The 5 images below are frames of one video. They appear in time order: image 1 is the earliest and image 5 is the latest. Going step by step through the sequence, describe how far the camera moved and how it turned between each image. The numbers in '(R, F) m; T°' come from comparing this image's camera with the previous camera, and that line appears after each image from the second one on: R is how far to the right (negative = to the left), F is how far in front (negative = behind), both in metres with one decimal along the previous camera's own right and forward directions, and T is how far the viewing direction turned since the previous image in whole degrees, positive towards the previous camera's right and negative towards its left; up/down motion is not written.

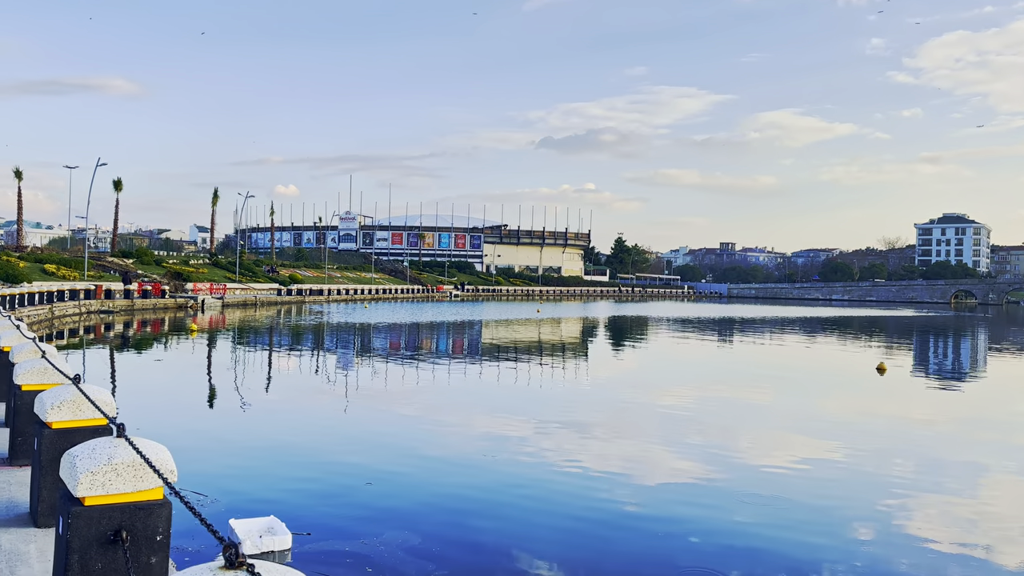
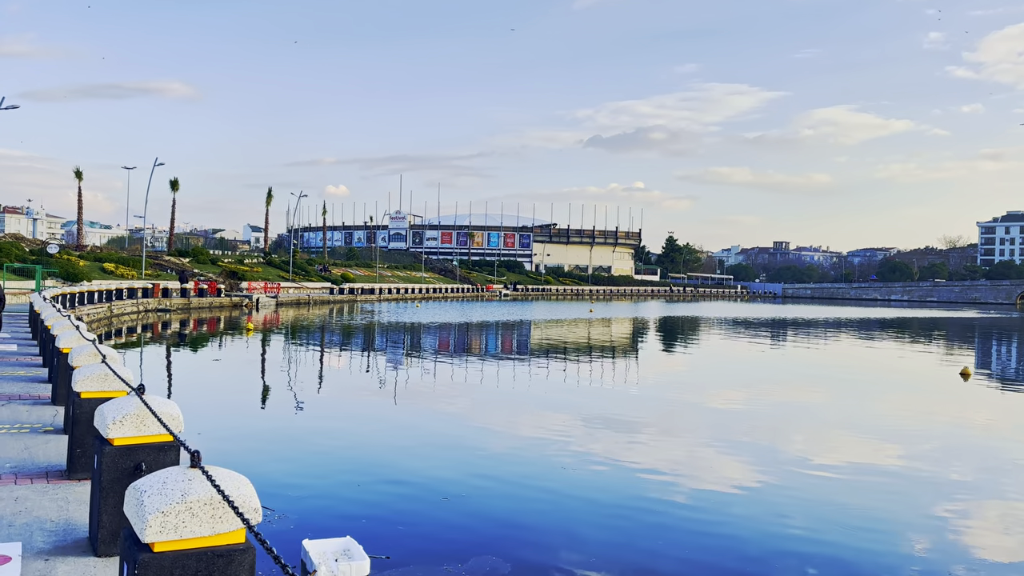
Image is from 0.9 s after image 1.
(-0.1, +0.2) m; -3°
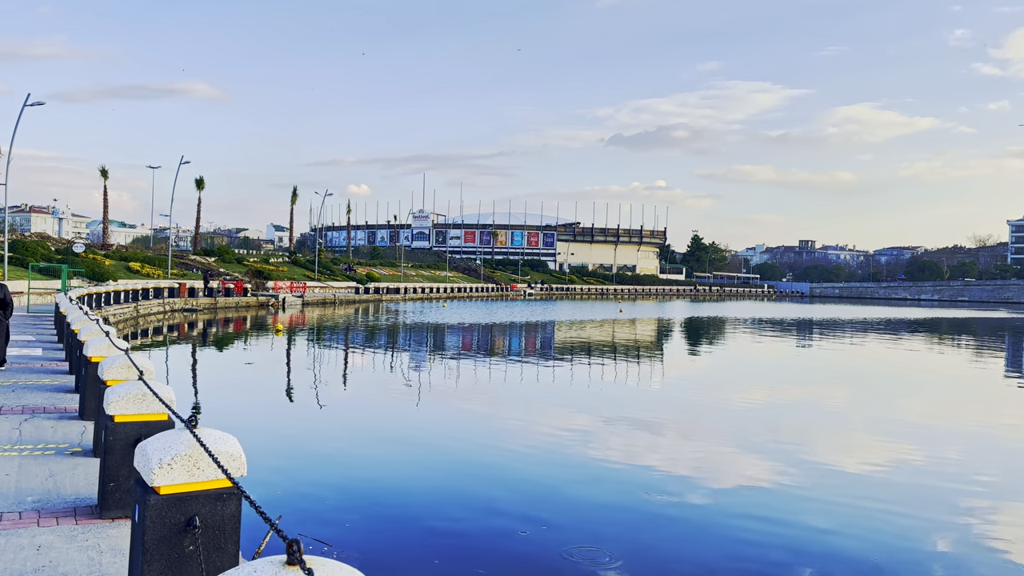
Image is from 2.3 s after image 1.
(-0.2, +0.3) m; -1°
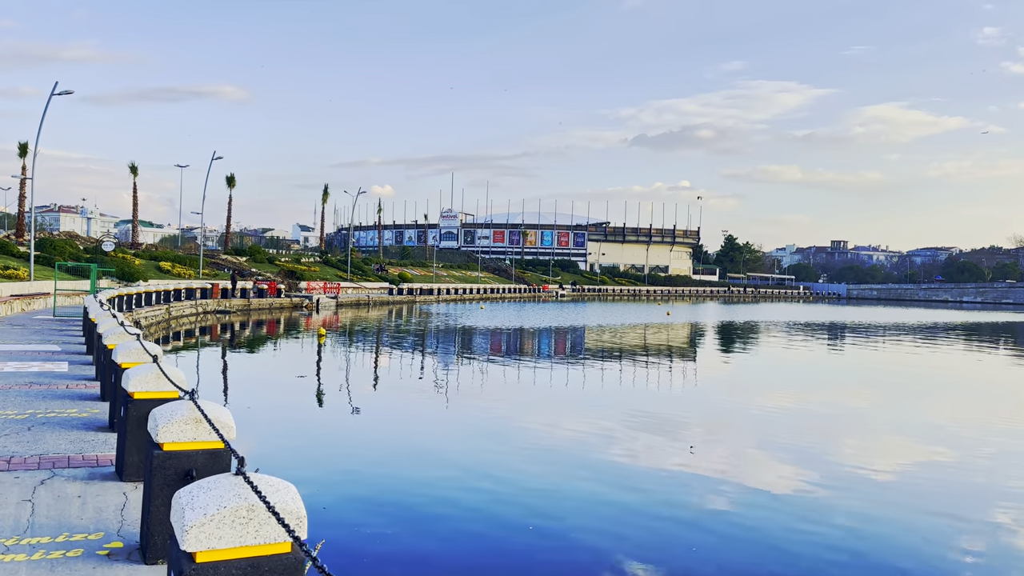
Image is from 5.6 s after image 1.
(-0.4, +0.8) m; -1°
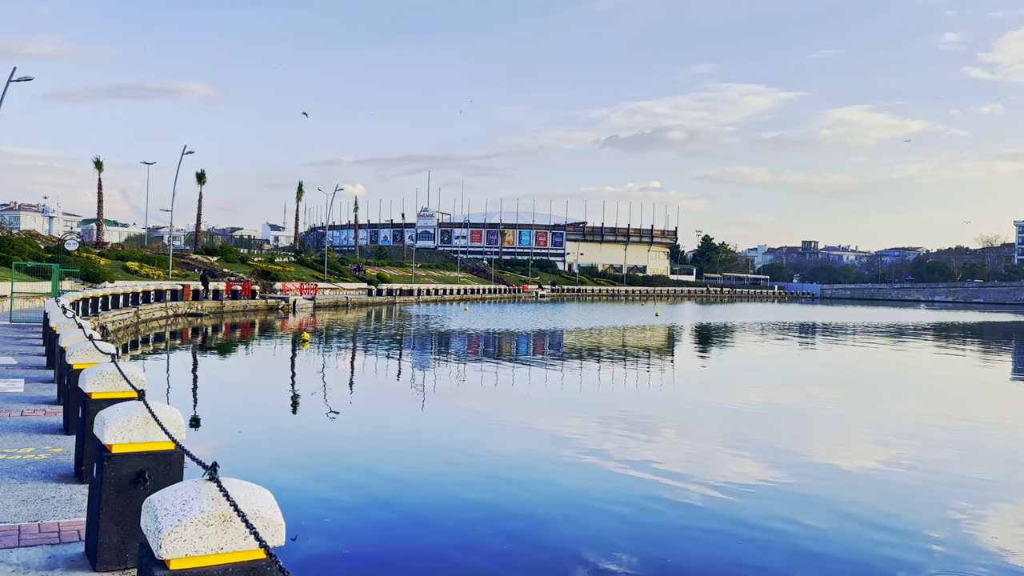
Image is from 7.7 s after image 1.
(-0.3, +0.6) m; +2°
